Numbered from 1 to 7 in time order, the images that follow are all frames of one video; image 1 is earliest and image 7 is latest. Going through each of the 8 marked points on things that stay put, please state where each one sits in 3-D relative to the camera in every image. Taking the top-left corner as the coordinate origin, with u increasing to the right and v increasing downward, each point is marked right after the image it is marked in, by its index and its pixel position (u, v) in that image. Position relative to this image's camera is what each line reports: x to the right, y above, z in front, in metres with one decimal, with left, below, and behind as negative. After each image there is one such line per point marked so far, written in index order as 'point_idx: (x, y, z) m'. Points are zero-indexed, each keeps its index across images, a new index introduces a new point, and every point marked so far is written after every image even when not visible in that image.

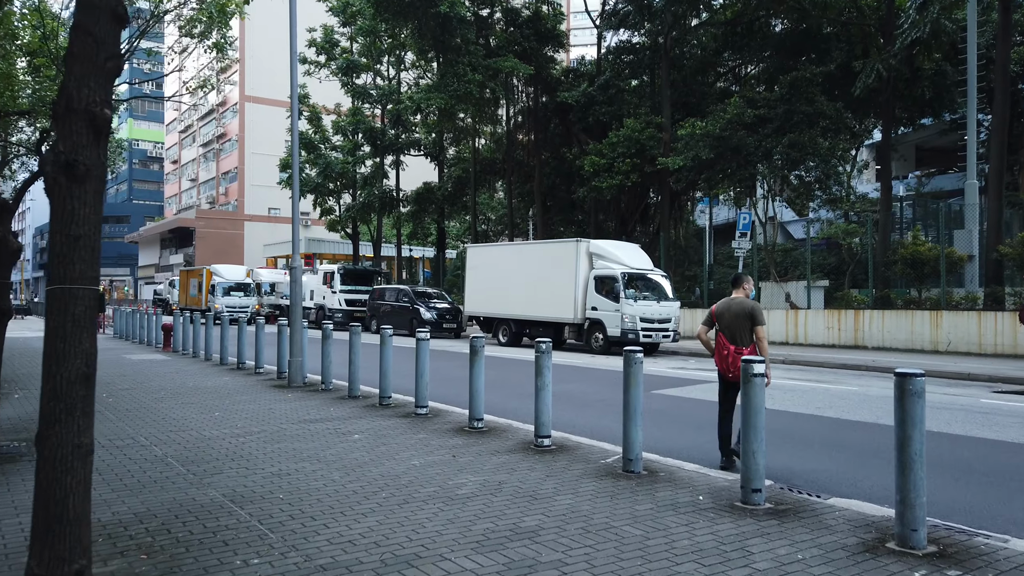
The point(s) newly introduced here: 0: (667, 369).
0: (+3.0, -1.6, +15.2) m
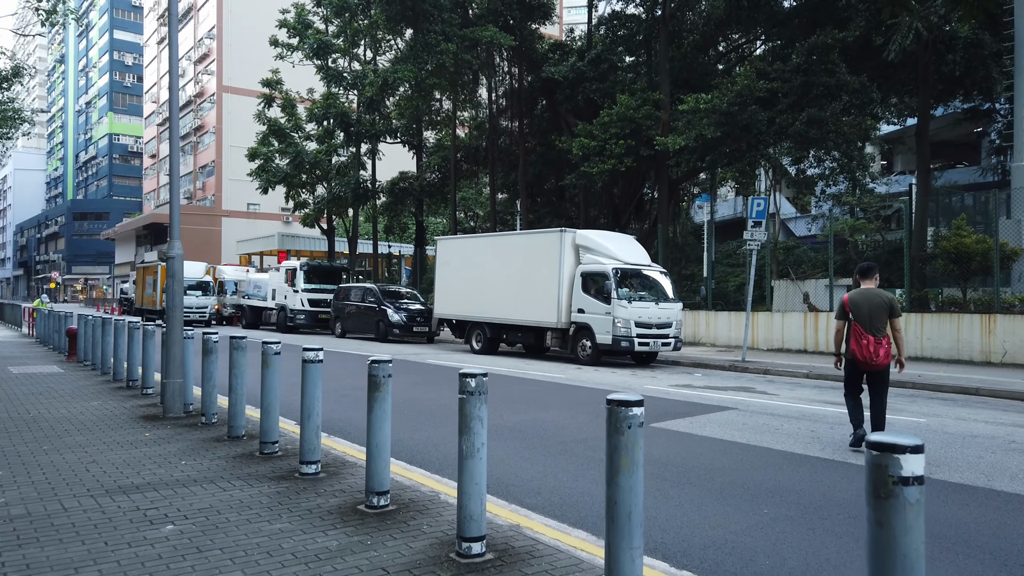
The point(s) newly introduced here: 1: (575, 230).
0: (+2.4, -1.6, +12.2) m
1: (+1.4, +1.3, +16.5) m
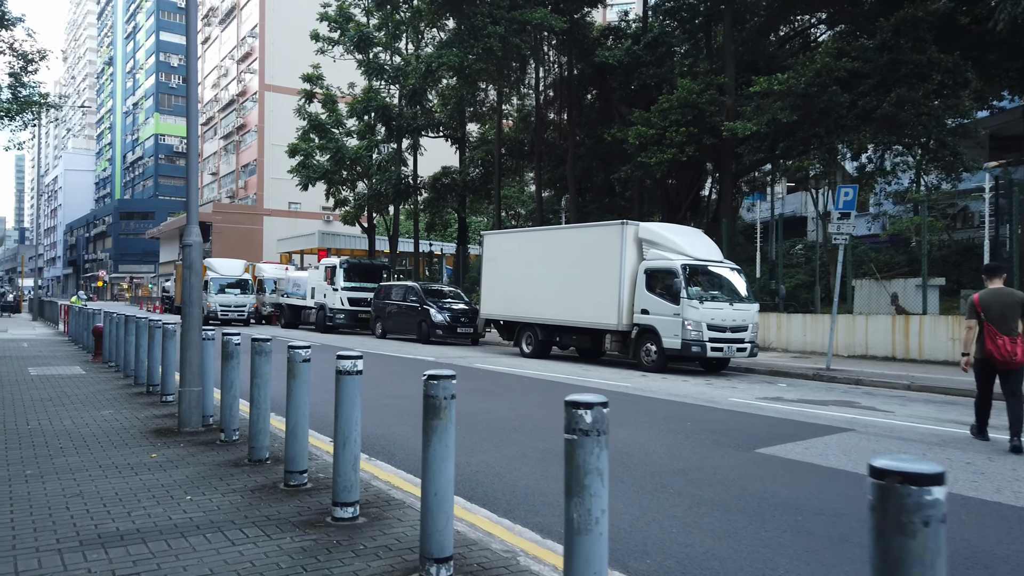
0: (+3.3, -1.6, +10.6) m
1: (+2.5, +1.3, +15.0) m
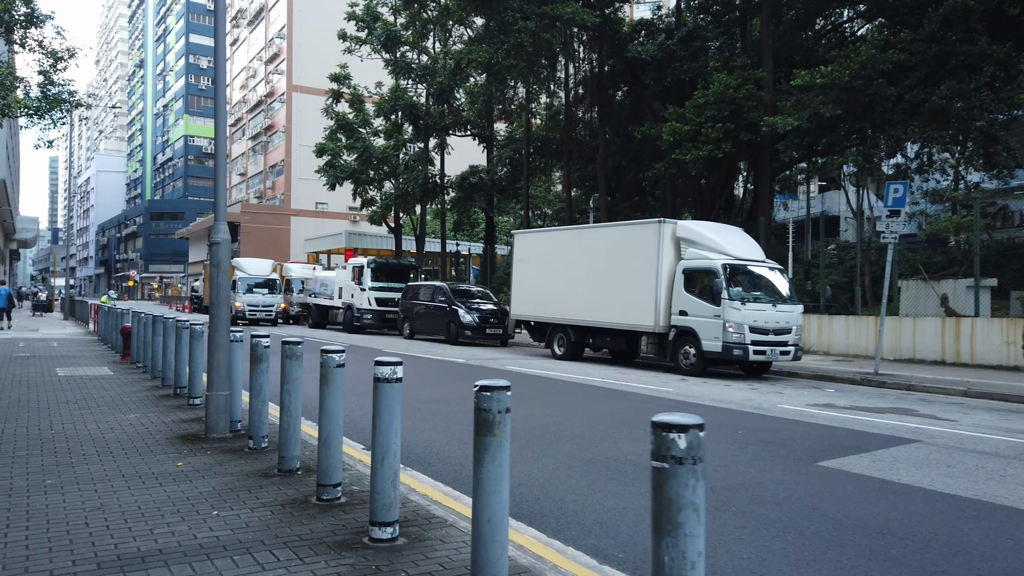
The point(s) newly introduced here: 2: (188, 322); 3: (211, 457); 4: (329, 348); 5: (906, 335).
0: (+3.8, -1.6, +10.1) m
1: (+3.1, +1.3, +14.5) m
2: (-4.4, -0.5, +10.2) m
3: (-2.5, -1.4, +6.4) m
4: (-1.3, -0.4, +5.2) m
5: (+8.6, -1.0, +16.5) m
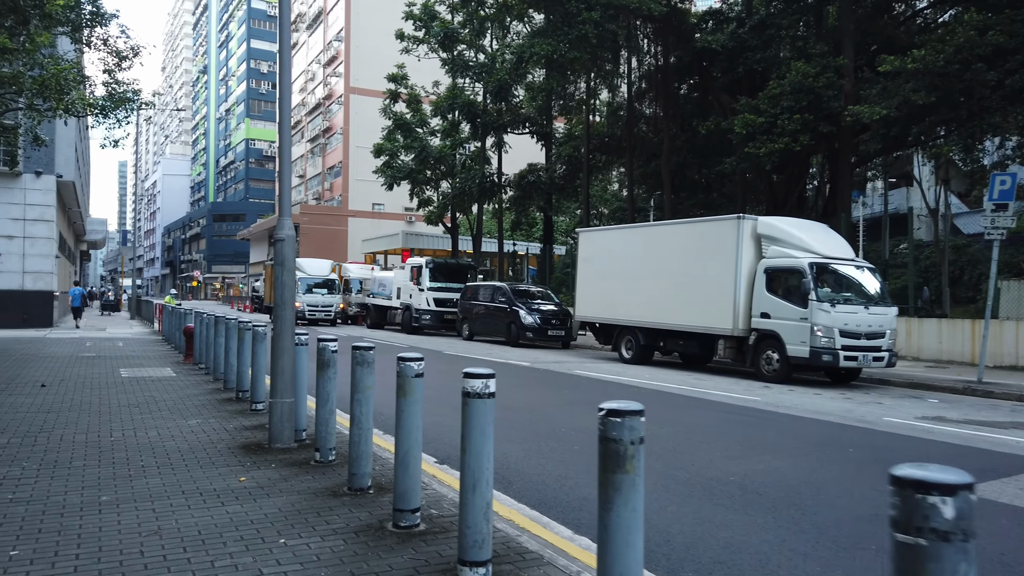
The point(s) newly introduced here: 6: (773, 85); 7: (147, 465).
0: (+4.7, -1.6, +9.2) m
1: (+4.4, +1.3, +13.6) m
2: (-3.4, -0.5, +9.9) m
3: (-1.8, -1.4, +5.9) m
4: (-0.6, -0.4, +4.6) m
5: (+10.0, -1.0, +15.3) m
6: (+6.6, +5.1, +19.1) m
7: (-2.9, -1.4, +5.9) m
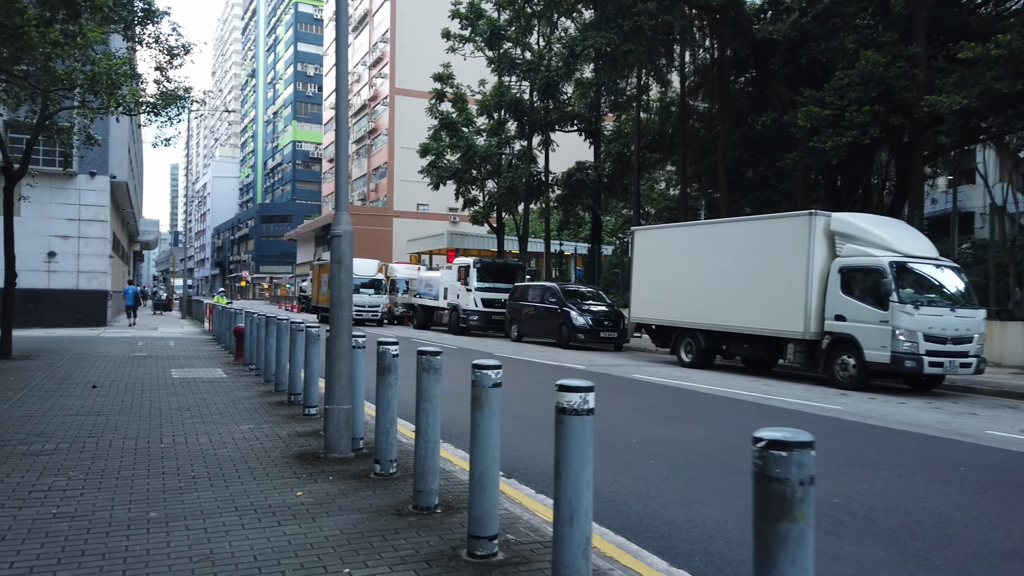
0: (+5.4, -1.6, +8.4) m
1: (+5.3, +1.3, +12.8) m
2: (-2.6, -0.5, +9.5) m
3: (-1.3, -1.4, +5.4) m
4: (-0.2, -0.4, +4.1) m
5: (+11.0, -1.1, +14.2) m
6: (+7.9, +5.1, +18.1) m
7: (-2.3, -1.4, +5.5) m
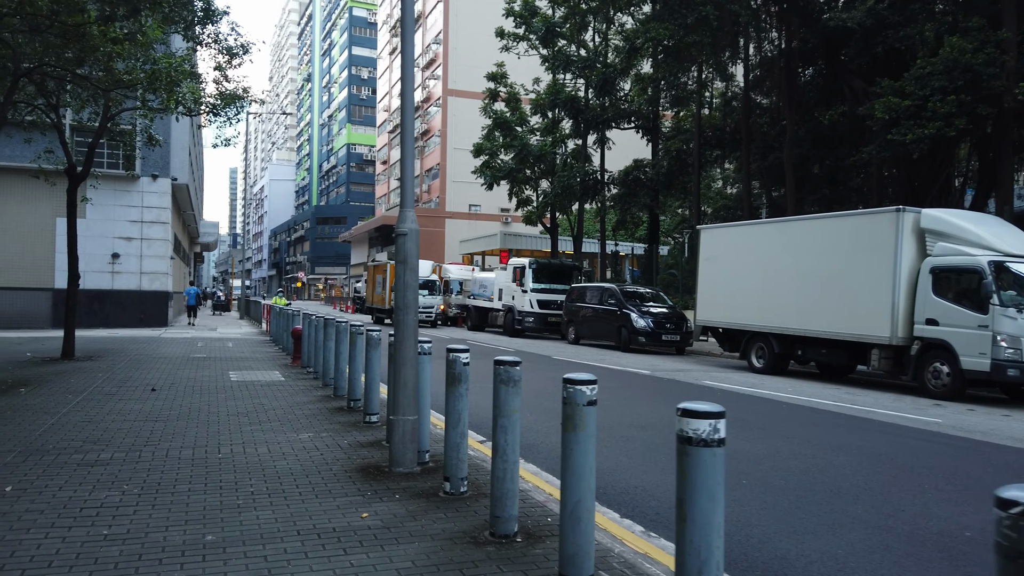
0: (+6.2, -1.6, +7.5) m
1: (+6.4, +1.2, +11.9) m
2: (-1.8, -0.5, +9.2) m
3: (-0.7, -1.4, +5.0) m
4: (+0.3, -0.4, +3.6) m
5: (+12.1, -1.1, +12.9) m
6: (+9.2, +5.0, +17.1) m
7: (-1.7, -1.4, +5.2) m
